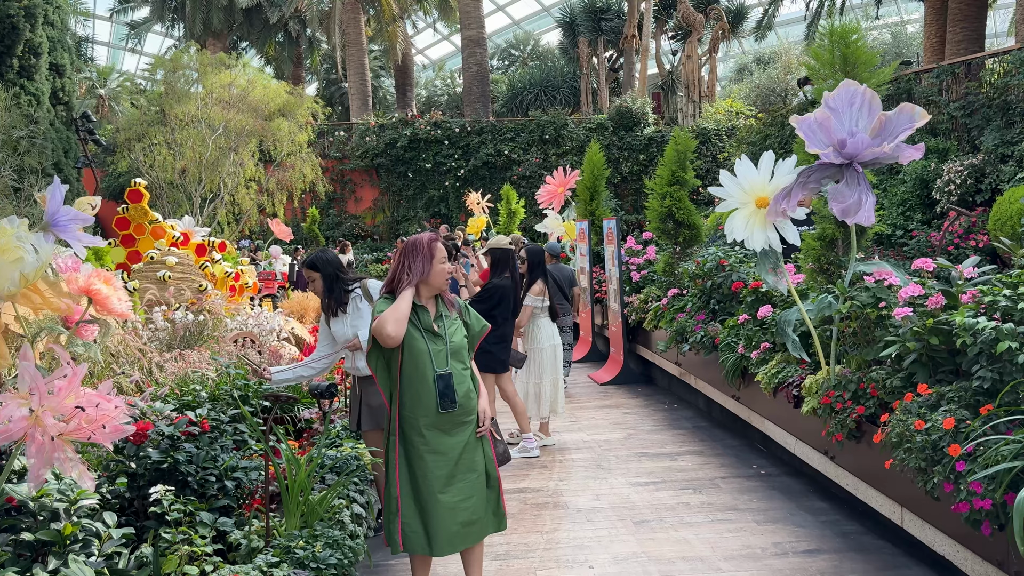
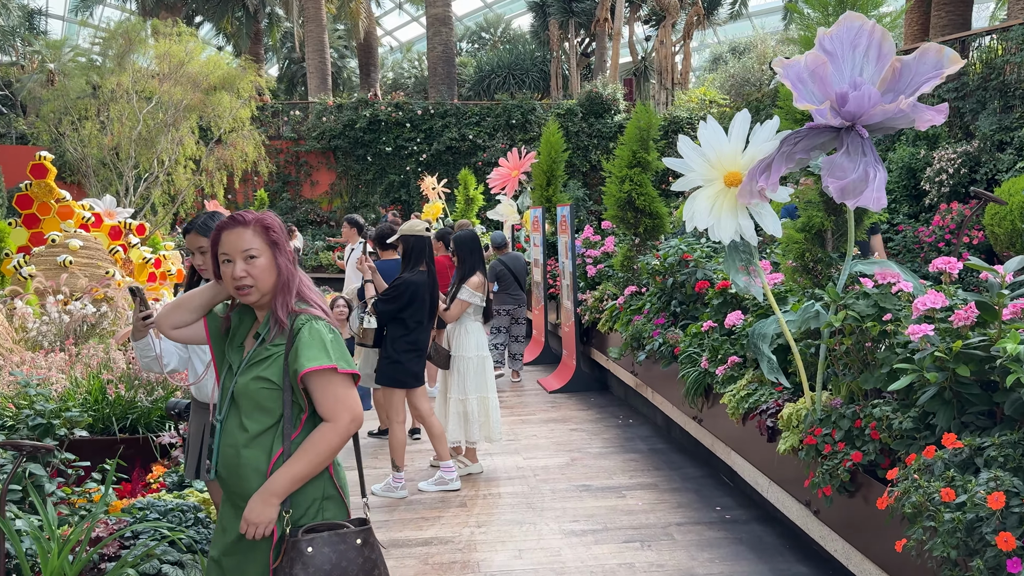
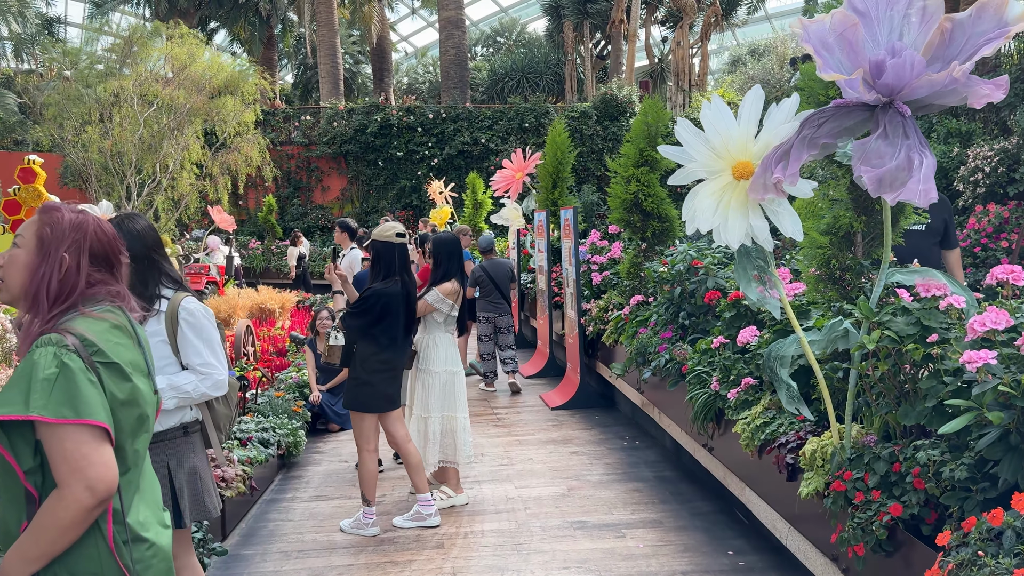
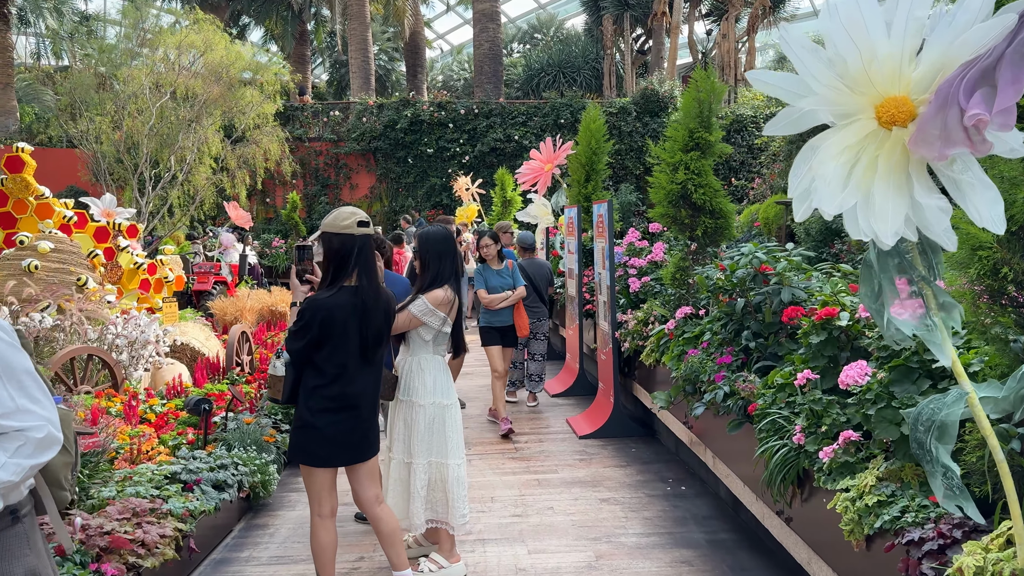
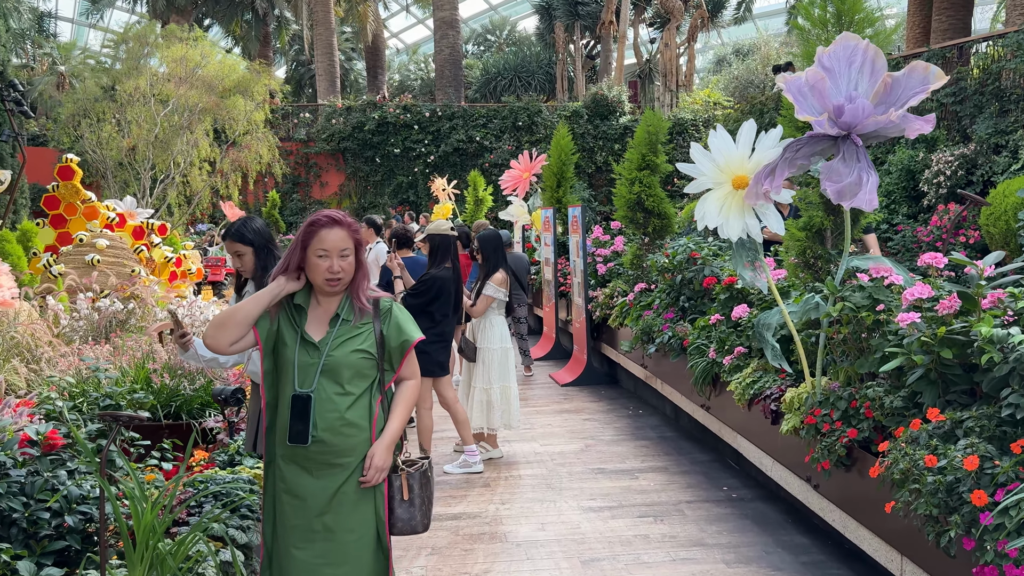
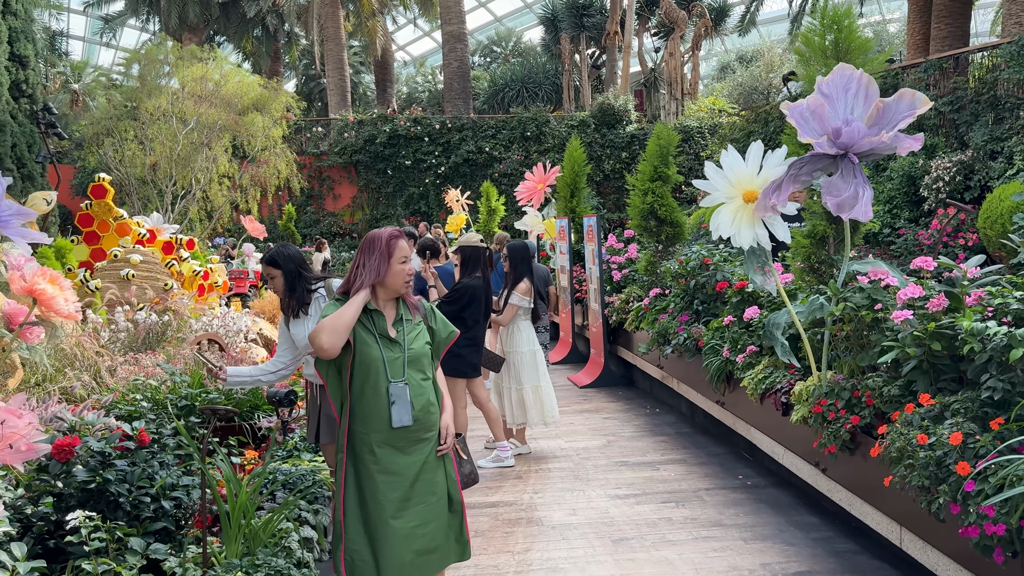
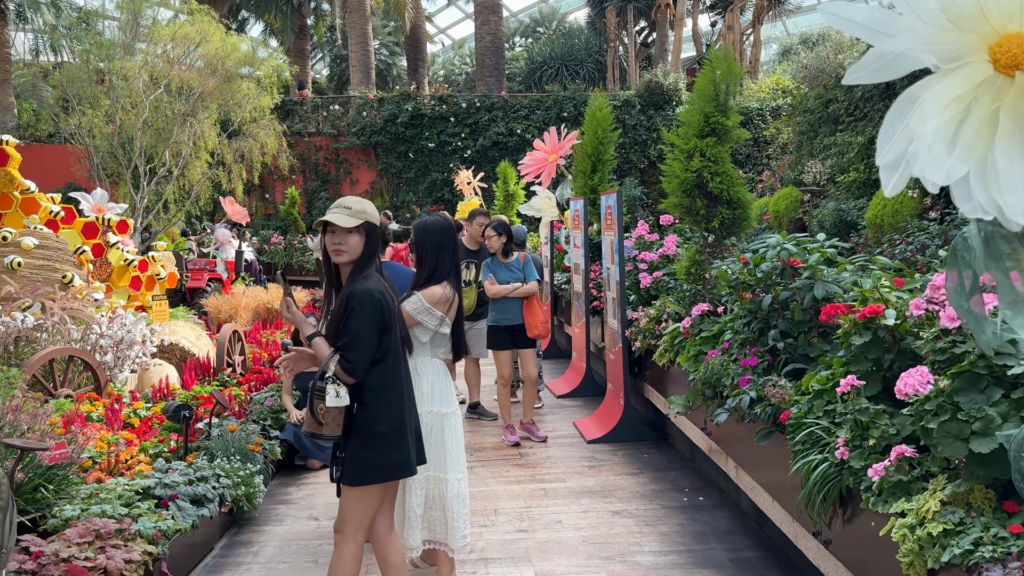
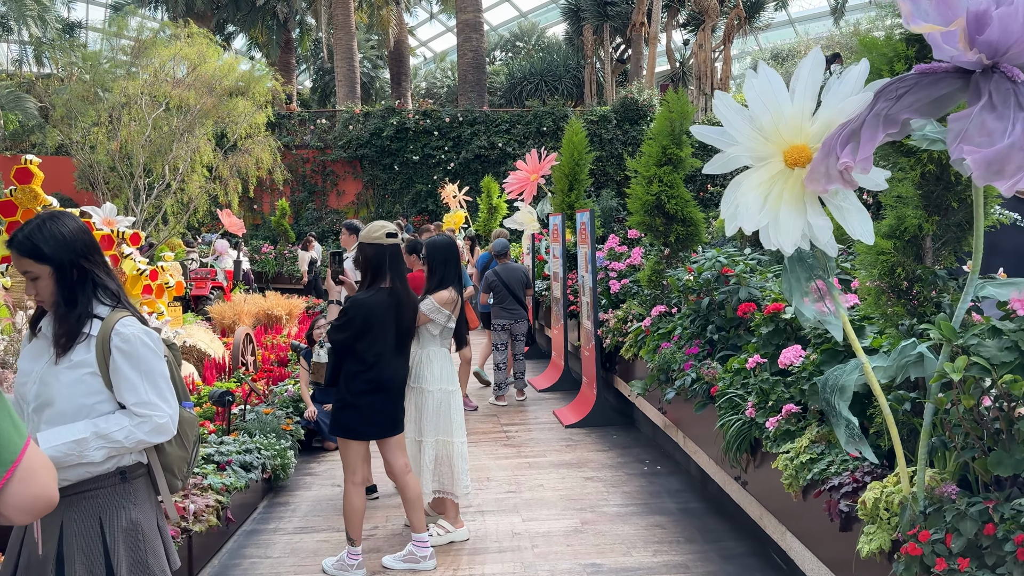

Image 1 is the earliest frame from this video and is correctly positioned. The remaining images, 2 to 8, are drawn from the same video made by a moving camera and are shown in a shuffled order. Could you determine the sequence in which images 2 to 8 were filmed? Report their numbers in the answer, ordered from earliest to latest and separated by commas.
6, 5, 2, 3, 8, 4, 7
